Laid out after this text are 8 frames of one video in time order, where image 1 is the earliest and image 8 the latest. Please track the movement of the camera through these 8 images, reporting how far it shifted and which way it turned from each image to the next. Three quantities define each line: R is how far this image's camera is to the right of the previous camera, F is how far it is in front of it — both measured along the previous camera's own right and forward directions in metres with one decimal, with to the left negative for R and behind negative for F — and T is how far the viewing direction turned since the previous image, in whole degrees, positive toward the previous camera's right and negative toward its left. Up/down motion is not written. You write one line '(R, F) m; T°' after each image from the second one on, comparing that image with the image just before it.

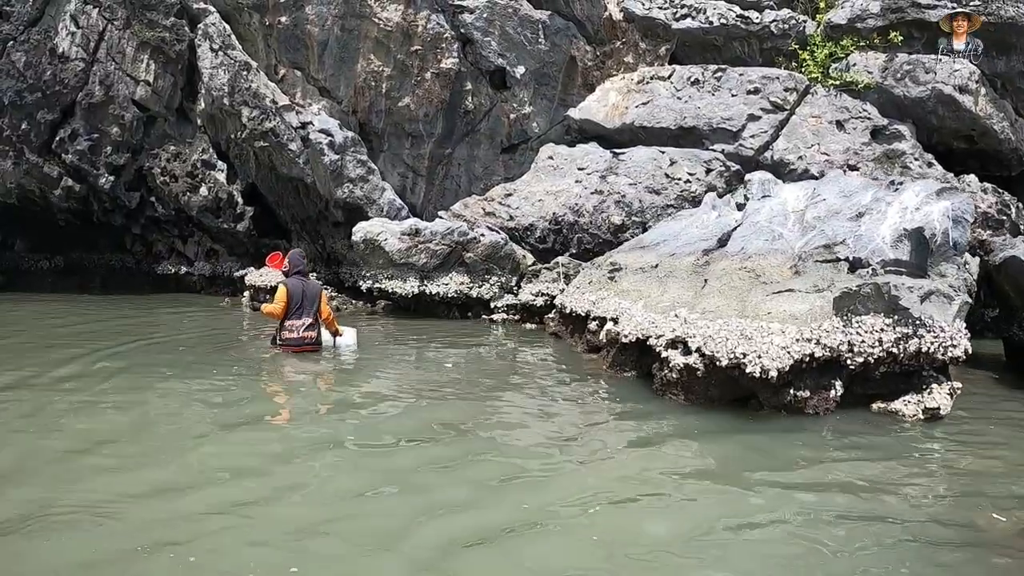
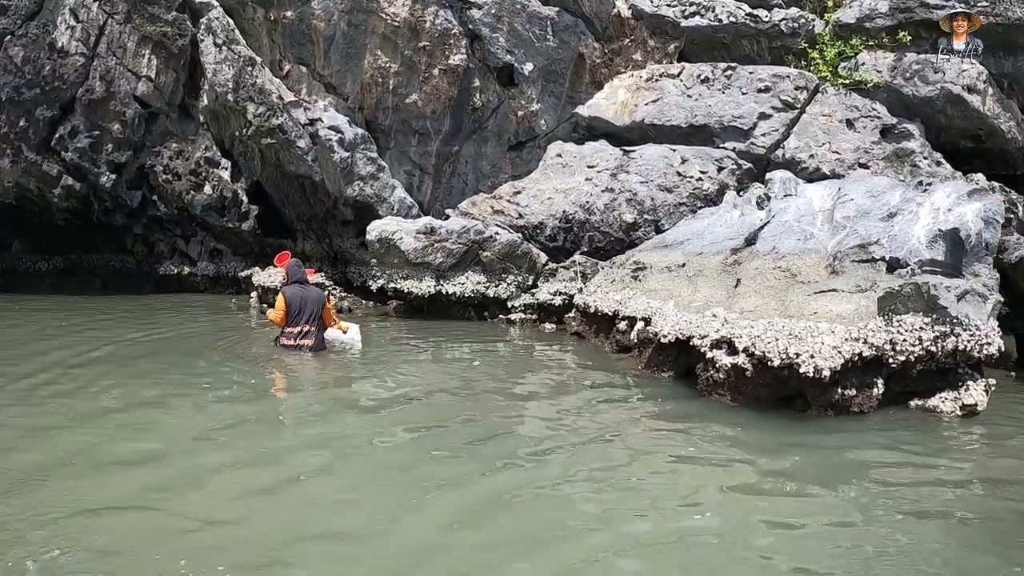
(-0.7, 0.0) m; +2°
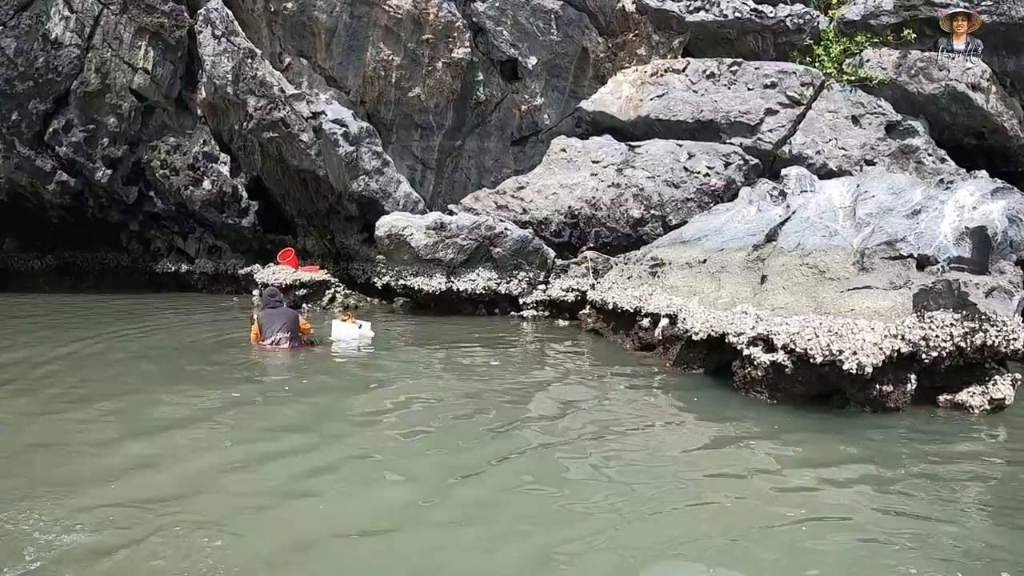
(-0.7, +0.1) m; +2°
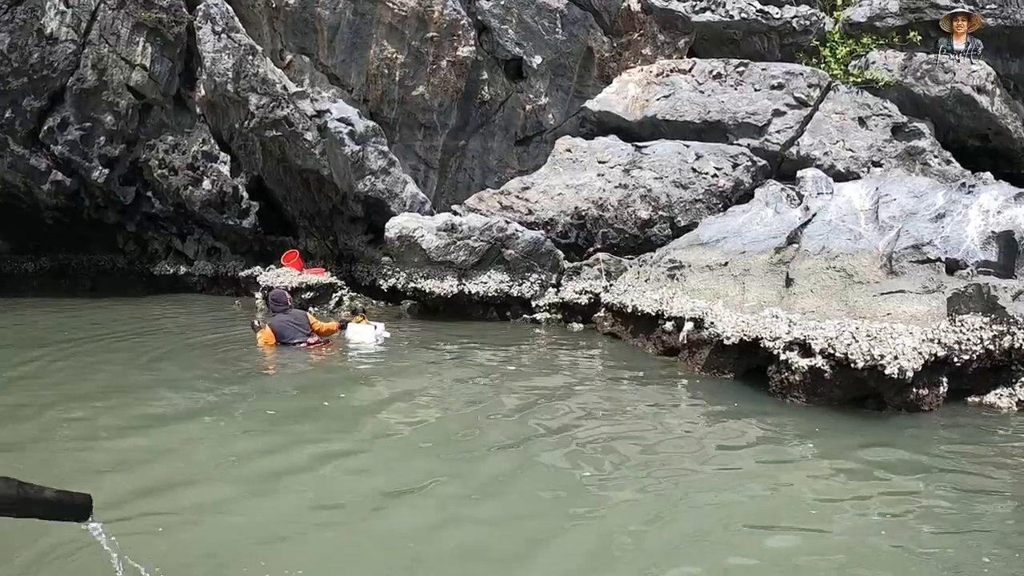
(-0.6, +0.1) m; +2°
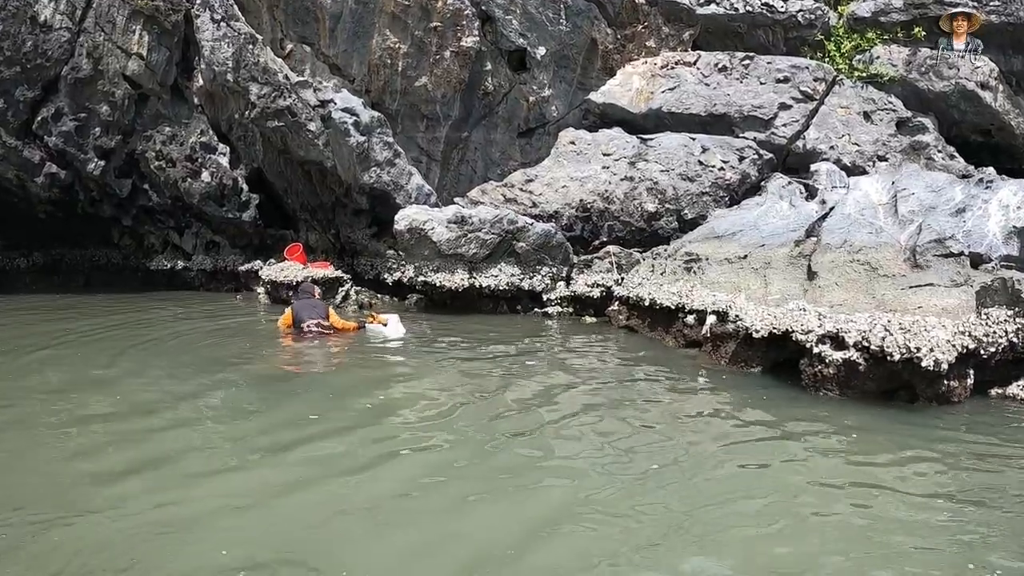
(-0.6, +0.1) m; +2°
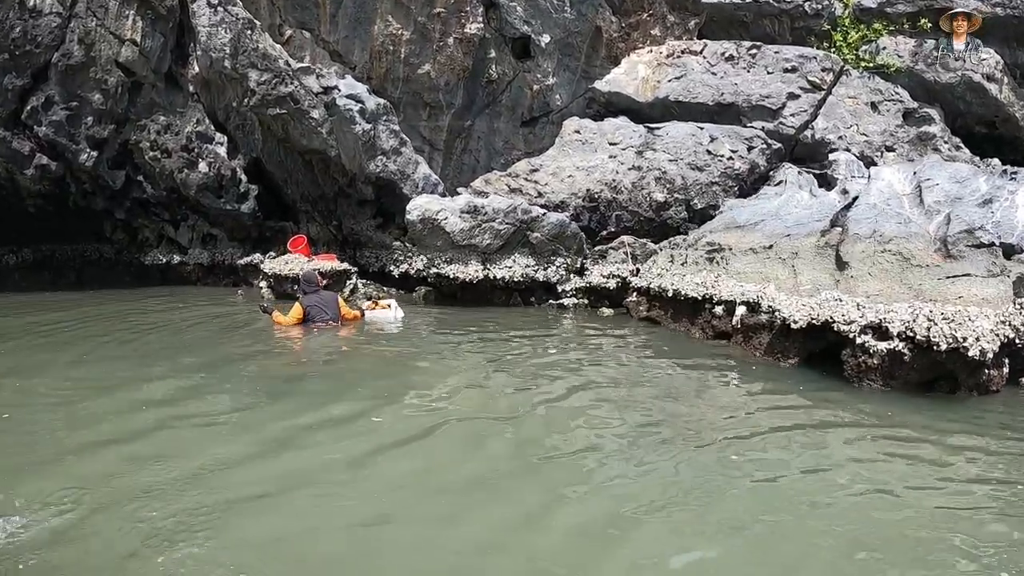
(-0.8, +0.2) m; +3°
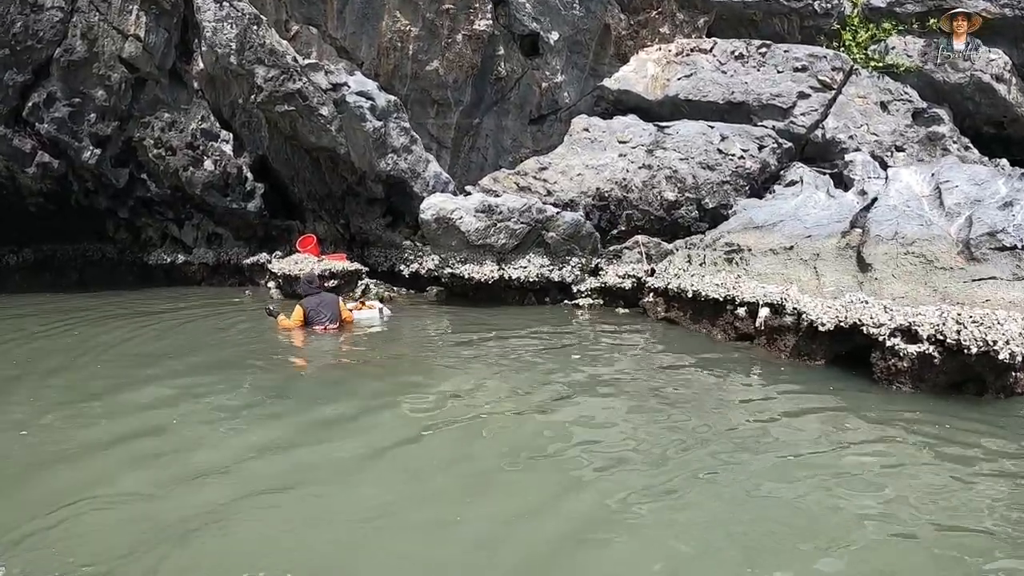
(-0.5, +0.1) m; +2°
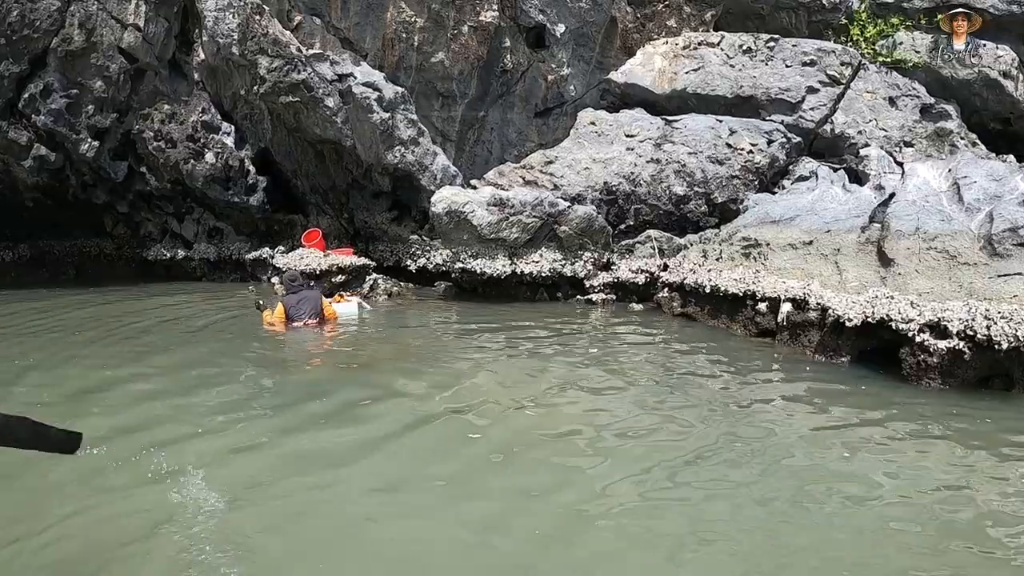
(-0.5, +0.2) m; +2°
